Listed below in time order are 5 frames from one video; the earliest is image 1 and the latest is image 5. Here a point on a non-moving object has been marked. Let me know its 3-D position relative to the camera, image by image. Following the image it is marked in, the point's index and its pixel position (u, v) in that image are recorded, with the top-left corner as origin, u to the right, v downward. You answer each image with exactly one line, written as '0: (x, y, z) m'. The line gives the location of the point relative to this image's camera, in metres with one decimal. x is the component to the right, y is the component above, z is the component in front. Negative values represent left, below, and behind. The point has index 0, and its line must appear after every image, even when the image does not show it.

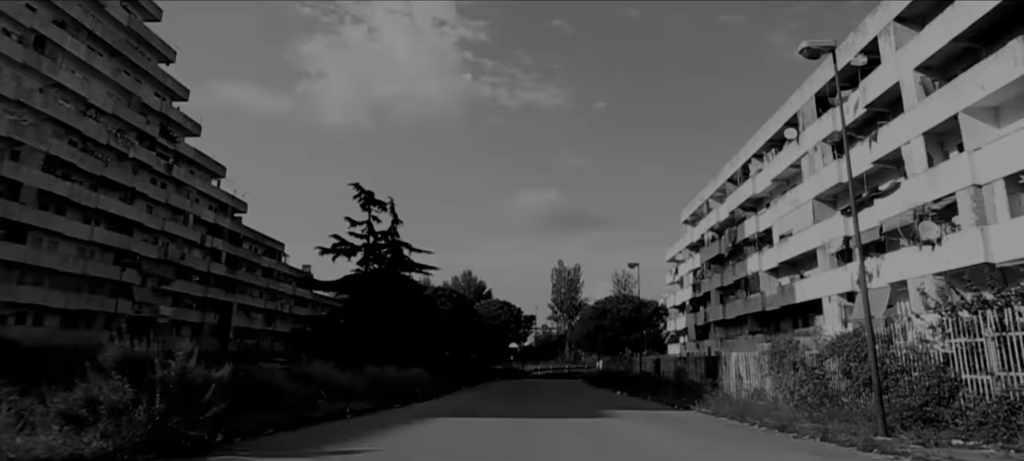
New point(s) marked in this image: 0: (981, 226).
0: (+12.1, +0.1, +18.1) m
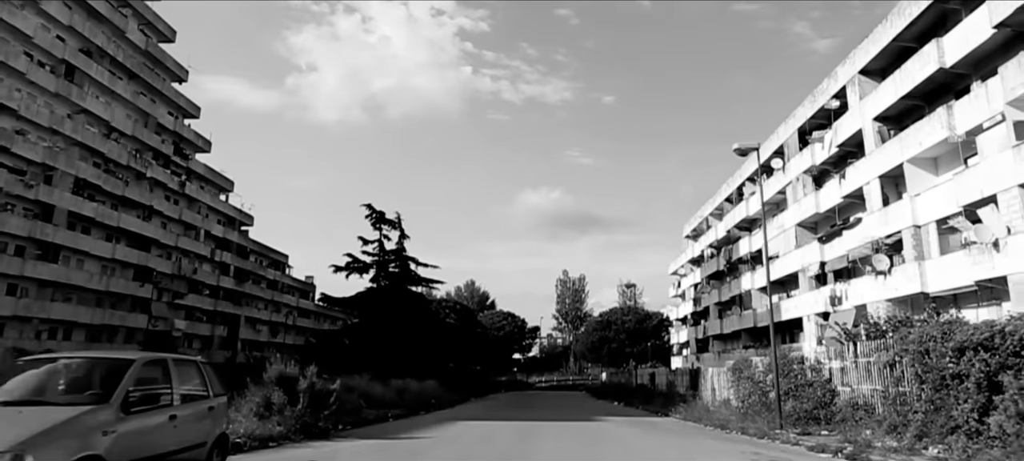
0: (+12.3, -0.9, +21.3) m
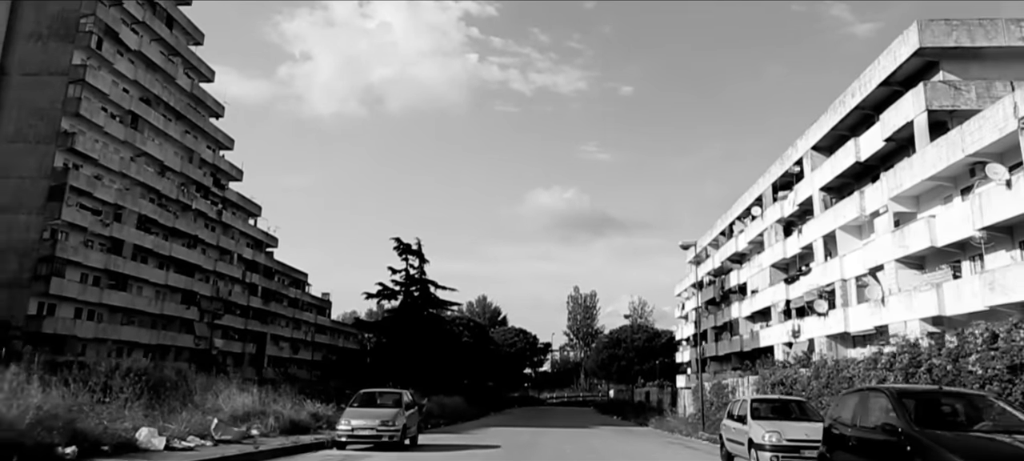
0: (+13.0, -3.0, +27.7) m
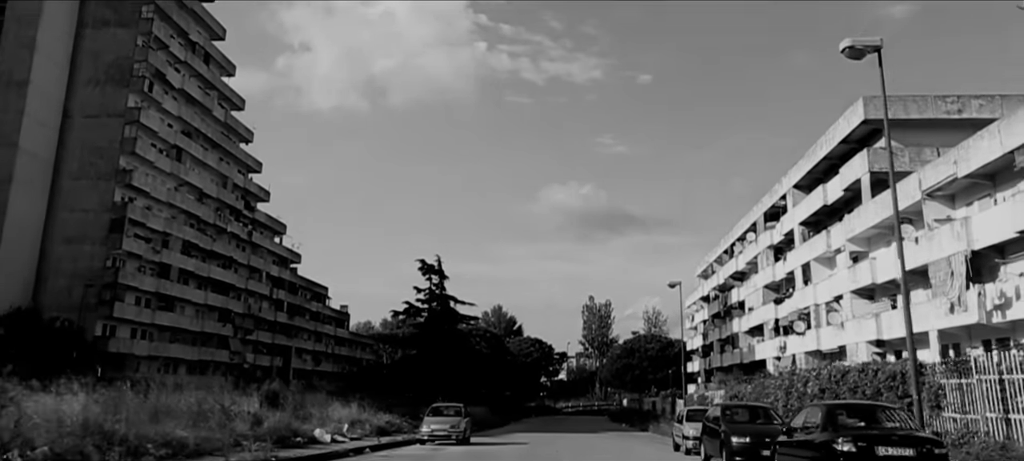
0: (+13.9, -4.5, +32.2) m
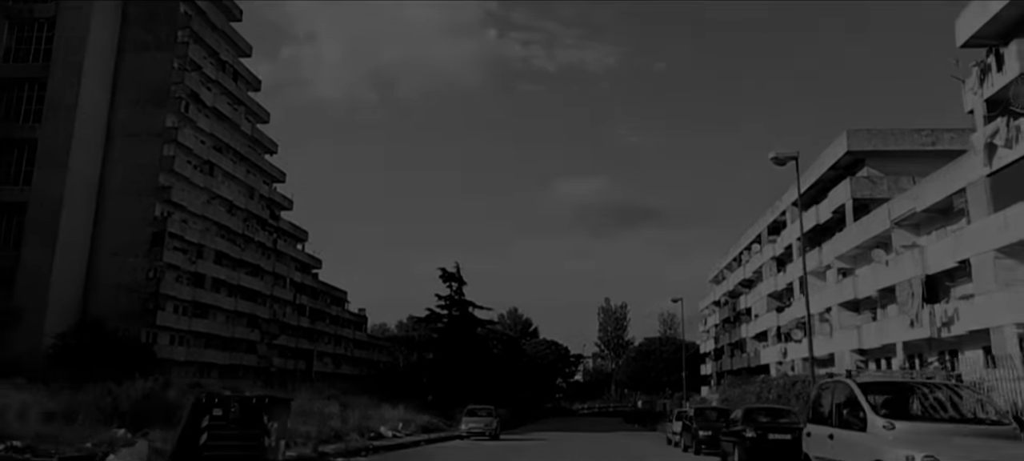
0: (+14.8, -5.2, +34.9) m
